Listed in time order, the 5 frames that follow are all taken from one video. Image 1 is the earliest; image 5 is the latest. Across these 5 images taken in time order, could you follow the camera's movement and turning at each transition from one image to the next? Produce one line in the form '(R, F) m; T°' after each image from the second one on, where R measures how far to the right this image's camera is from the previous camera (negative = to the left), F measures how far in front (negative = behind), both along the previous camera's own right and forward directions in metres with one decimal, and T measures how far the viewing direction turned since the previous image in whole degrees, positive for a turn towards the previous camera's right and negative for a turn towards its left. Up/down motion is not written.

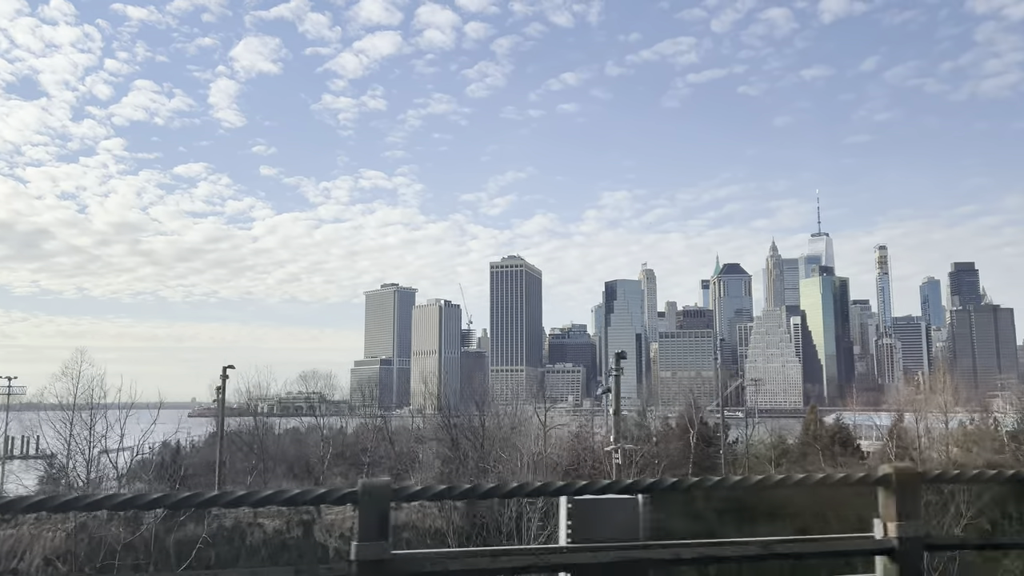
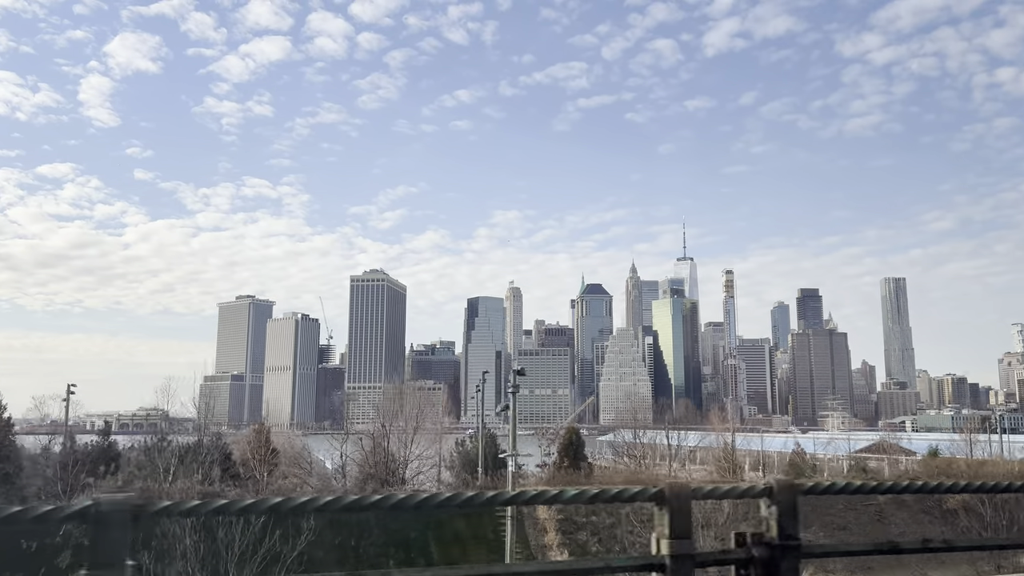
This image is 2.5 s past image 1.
(+3.9, +0.9) m; +7°
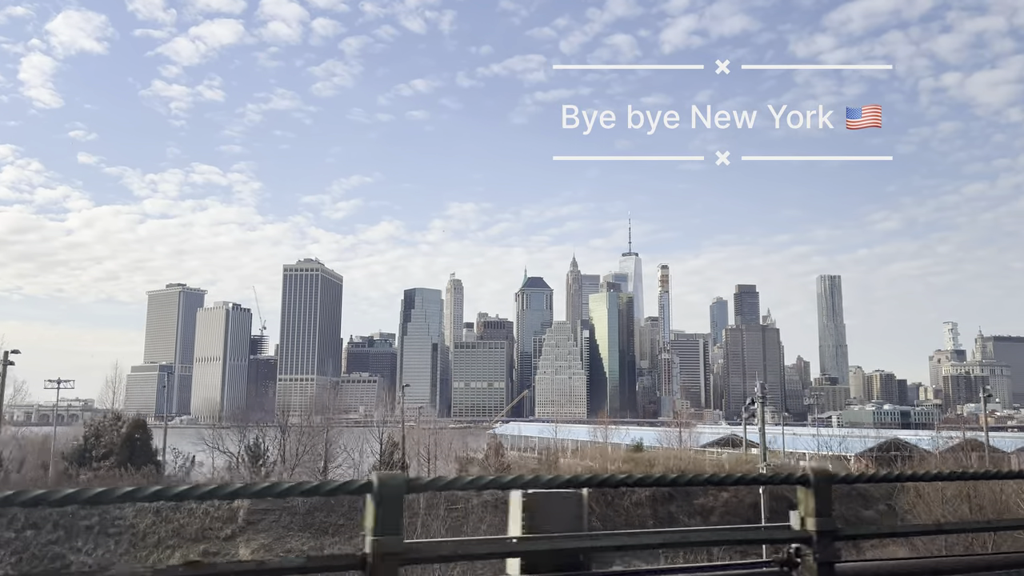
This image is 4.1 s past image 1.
(+2.3, +0.7) m; +3°
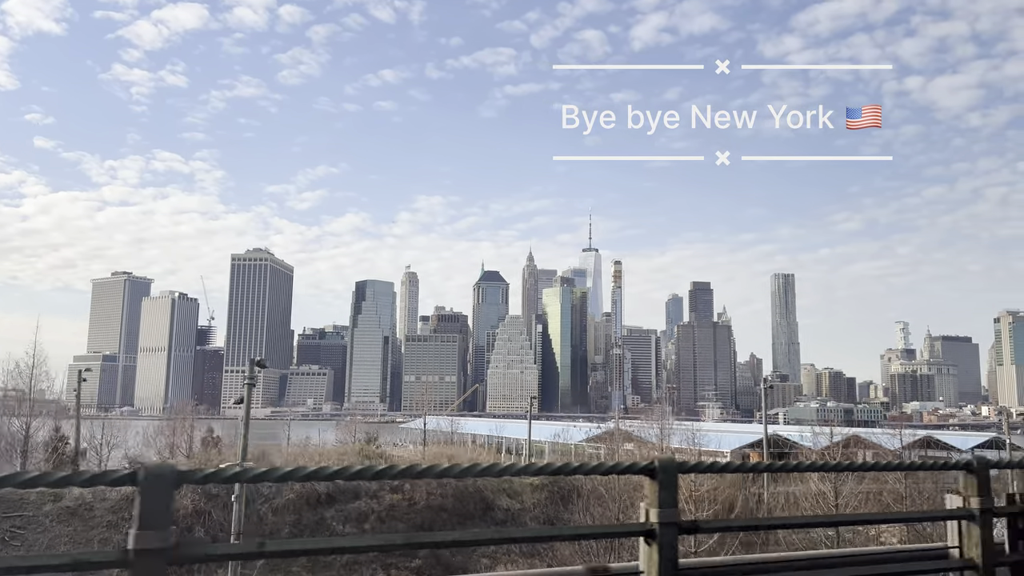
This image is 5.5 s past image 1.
(+1.7, +0.6) m; +2°
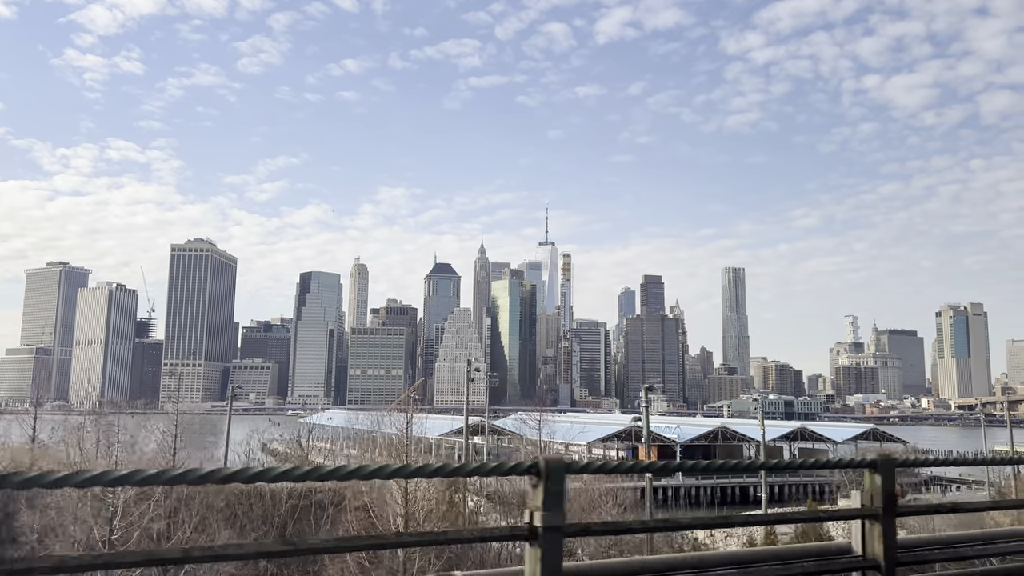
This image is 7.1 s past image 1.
(+1.9, +0.7) m; +2°
